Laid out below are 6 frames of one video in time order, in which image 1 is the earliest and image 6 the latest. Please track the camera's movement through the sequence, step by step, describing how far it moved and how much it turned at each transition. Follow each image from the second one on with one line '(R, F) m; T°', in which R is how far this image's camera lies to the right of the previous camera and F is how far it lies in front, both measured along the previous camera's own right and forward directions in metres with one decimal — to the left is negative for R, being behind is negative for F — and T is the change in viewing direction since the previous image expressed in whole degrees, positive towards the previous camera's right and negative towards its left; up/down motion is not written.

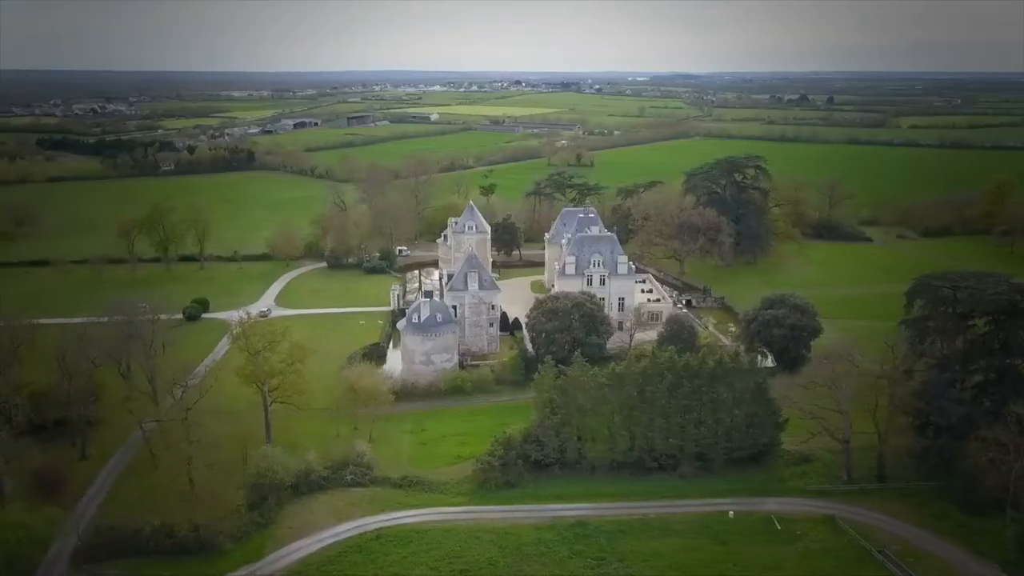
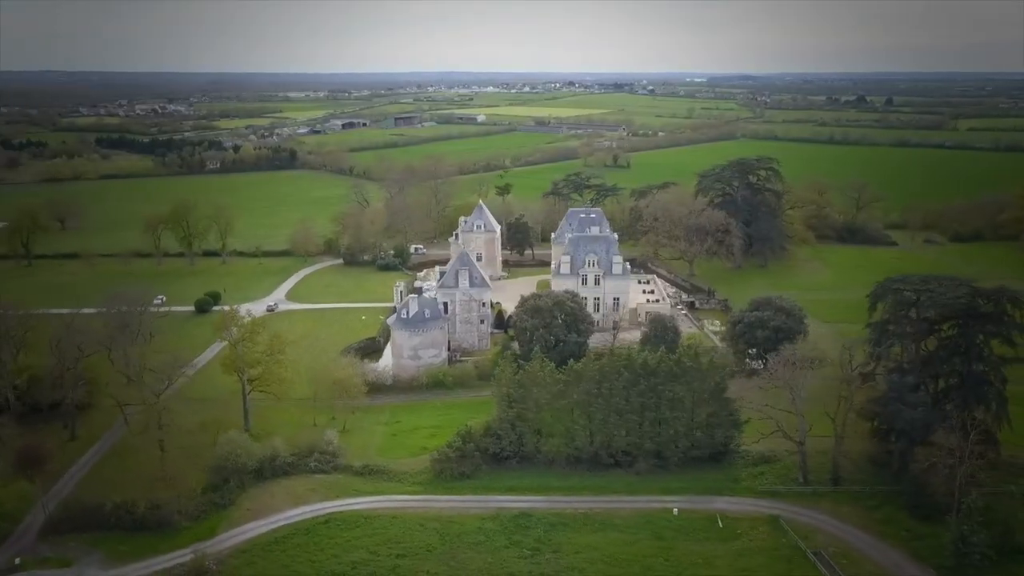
(+2.3, -0.4) m; -4°
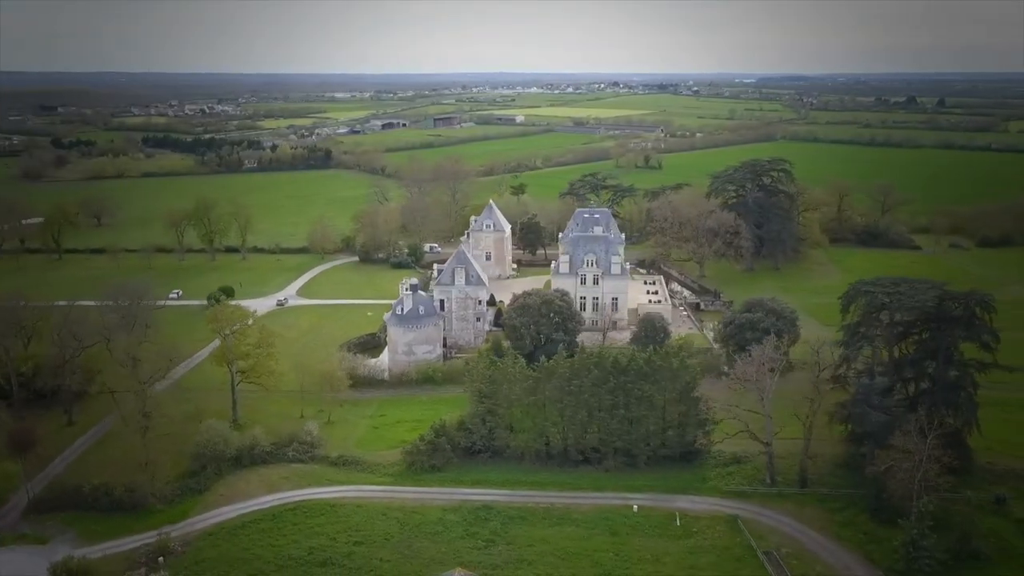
(+1.8, -0.3) m; -3°
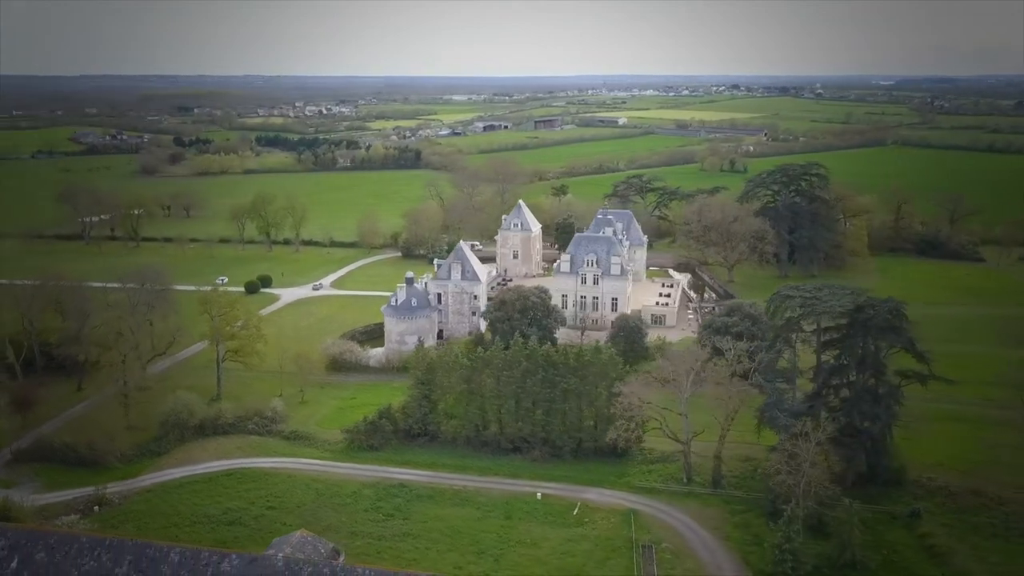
(+4.6, -0.6) m; -8°
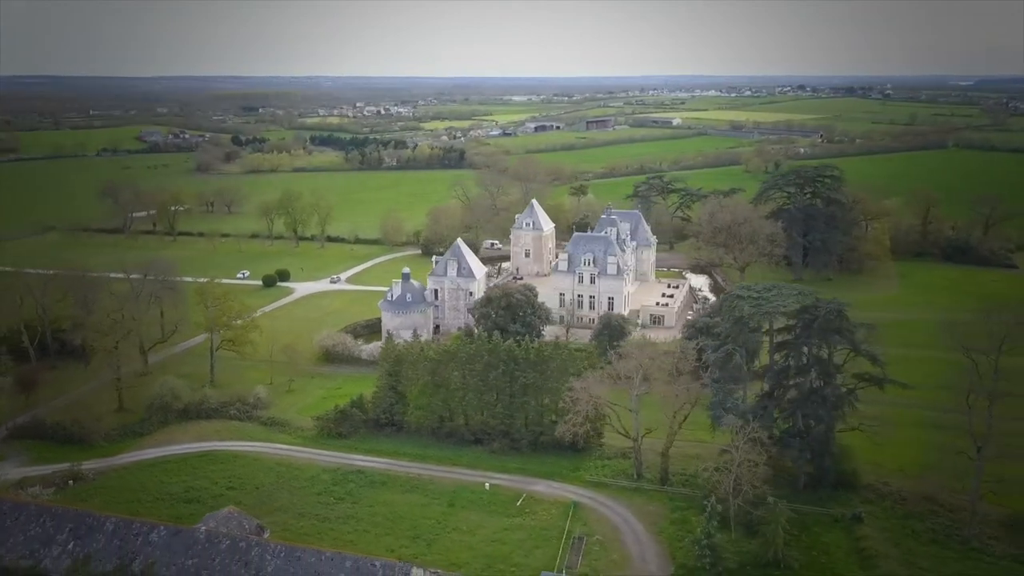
(+2.6, -0.4) m; -4°
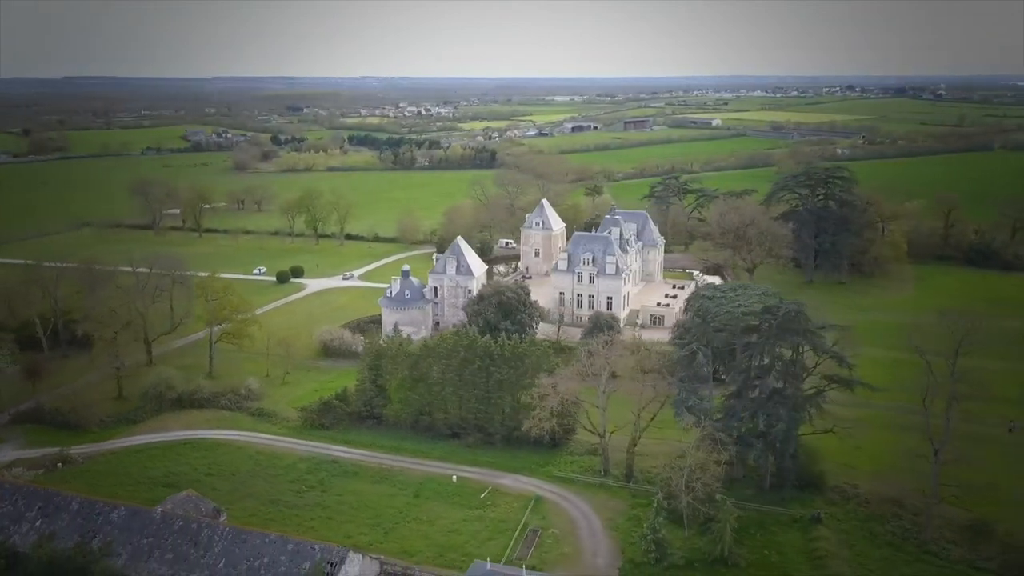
(+1.8, -0.3) m; -3°
